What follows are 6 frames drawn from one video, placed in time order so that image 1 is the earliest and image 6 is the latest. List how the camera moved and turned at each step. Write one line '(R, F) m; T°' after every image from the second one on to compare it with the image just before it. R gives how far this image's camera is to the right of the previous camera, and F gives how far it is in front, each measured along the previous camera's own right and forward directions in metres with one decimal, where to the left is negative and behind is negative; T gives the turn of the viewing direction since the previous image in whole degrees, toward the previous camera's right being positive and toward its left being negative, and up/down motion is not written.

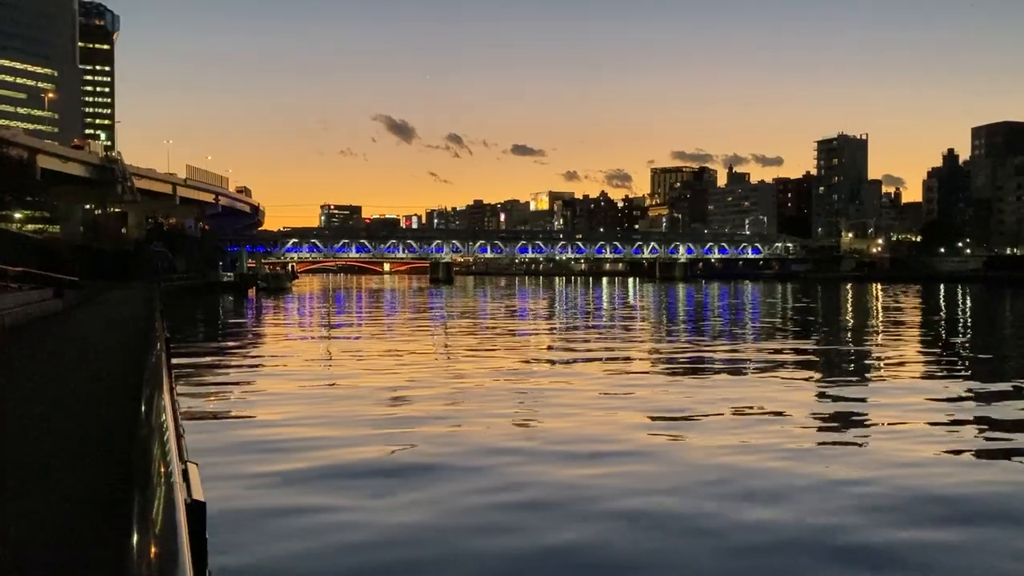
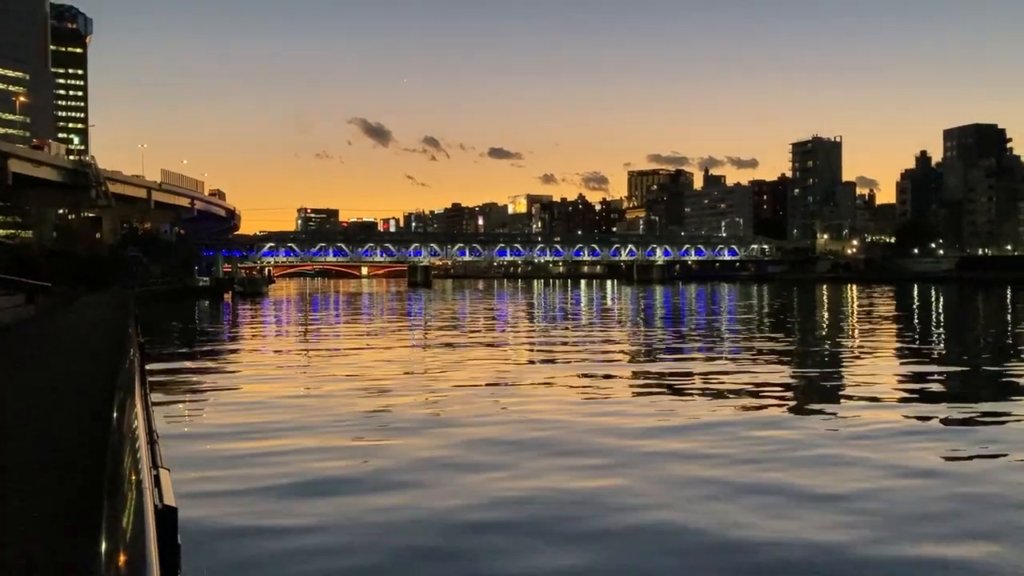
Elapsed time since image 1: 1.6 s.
(+0.1, 0.0) m; +1°
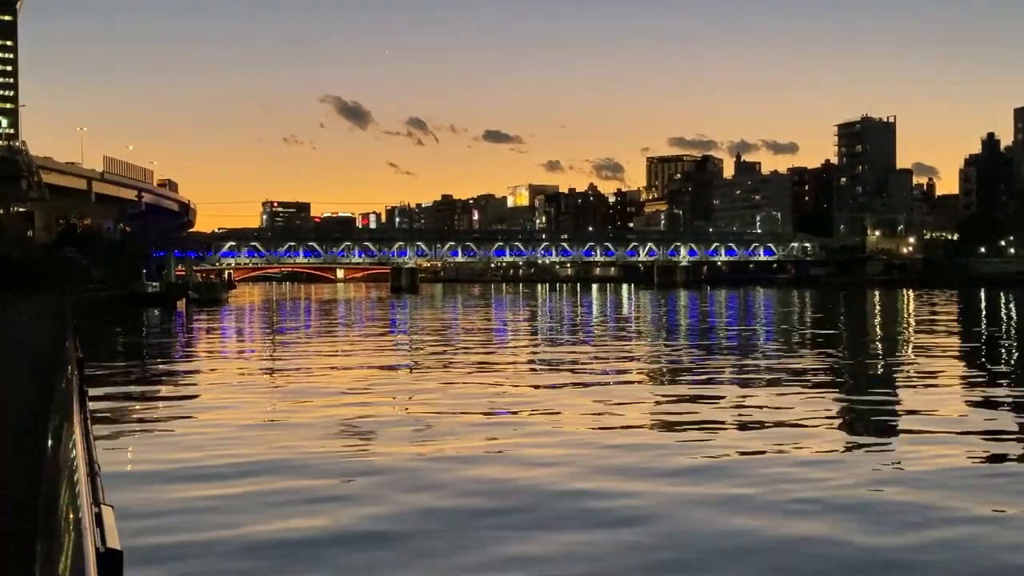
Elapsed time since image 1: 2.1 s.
(+0.5, +7.3) m; -1°
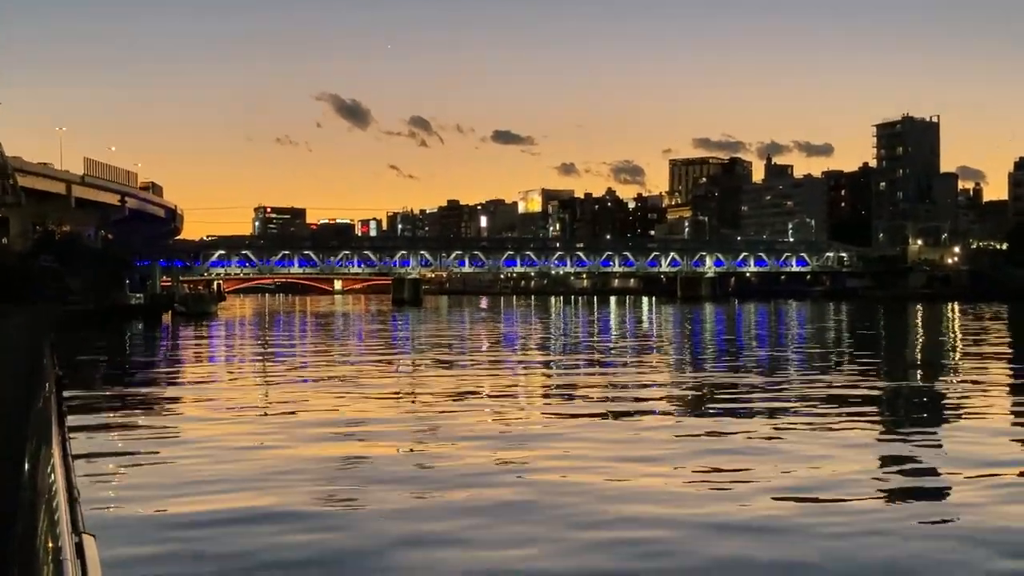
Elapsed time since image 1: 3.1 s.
(+0.4, +3.3) m; -1°
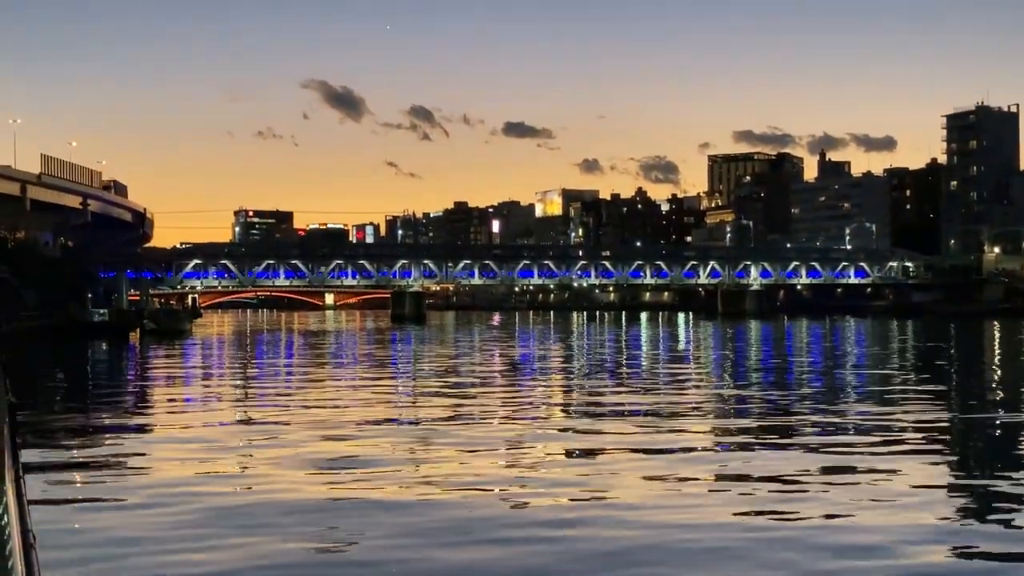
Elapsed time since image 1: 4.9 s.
(+0.3, +5.2) m; -1°
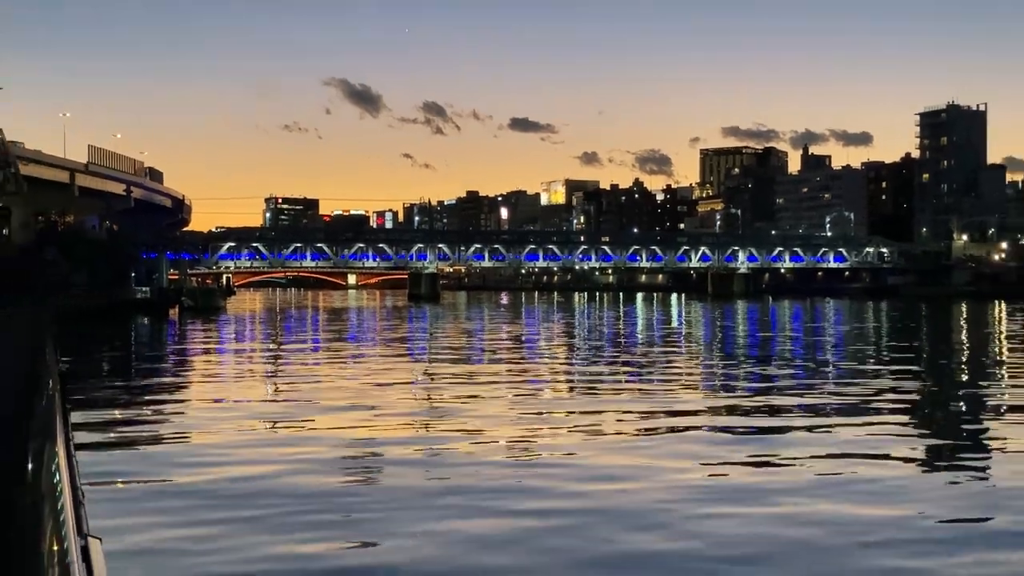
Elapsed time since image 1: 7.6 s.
(-0.1, -3.3) m; 0°
